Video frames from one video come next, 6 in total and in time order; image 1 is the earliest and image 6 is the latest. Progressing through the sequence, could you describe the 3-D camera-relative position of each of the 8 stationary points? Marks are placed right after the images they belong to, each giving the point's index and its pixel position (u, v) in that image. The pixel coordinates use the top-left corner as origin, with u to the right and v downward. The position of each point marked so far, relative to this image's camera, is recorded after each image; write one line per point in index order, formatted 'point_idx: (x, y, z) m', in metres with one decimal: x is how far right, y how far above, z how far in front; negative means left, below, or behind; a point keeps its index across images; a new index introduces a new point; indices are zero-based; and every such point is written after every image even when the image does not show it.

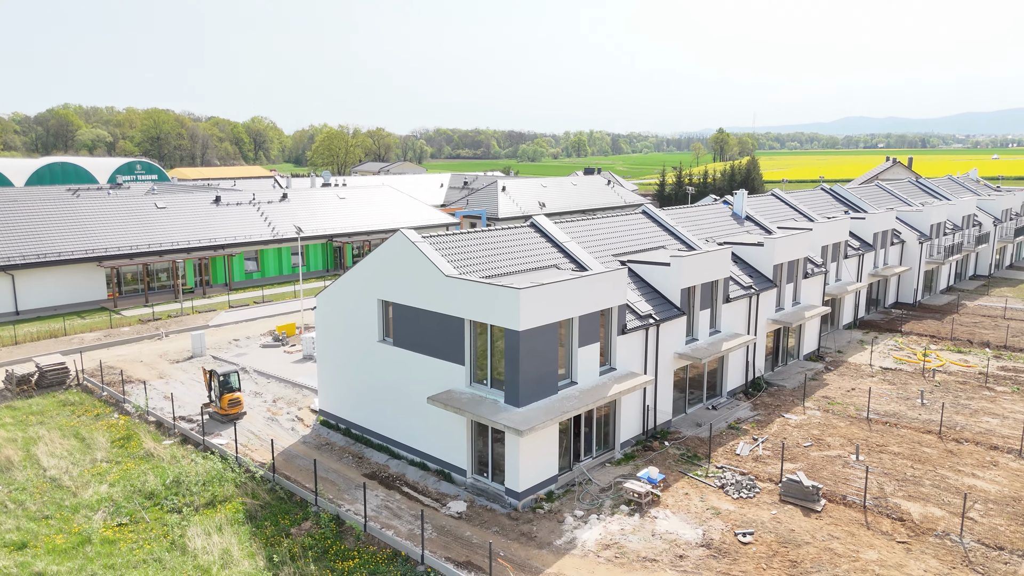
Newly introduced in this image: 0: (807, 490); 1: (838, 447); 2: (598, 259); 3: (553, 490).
0: (+5.5, -3.8, +13.6) m
1: (+7.3, -3.6, +16.4) m
2: (+2.0, +0.7, +17.2) m
3: (+0.8, -4.0, +14.3) m
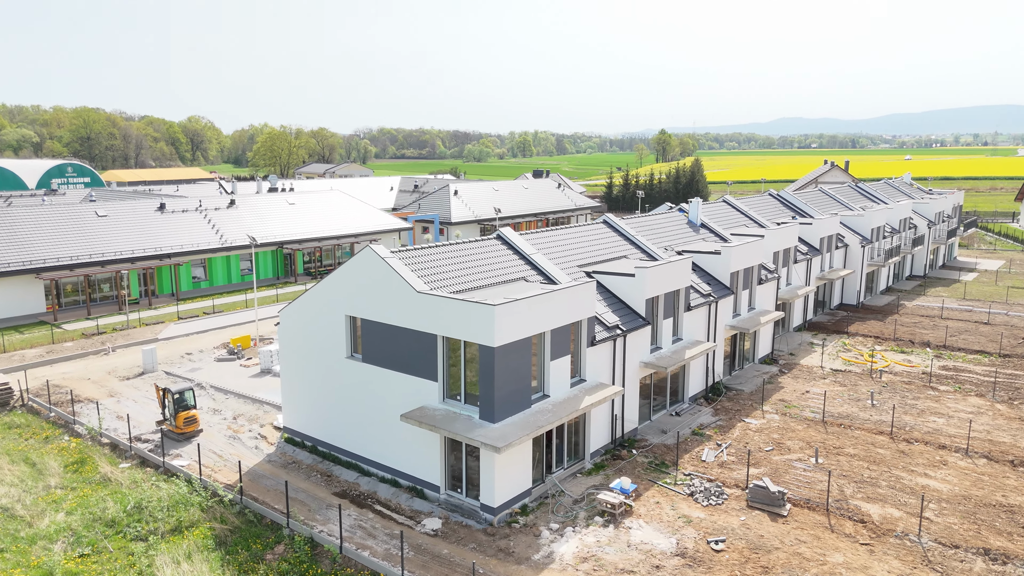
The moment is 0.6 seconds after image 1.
0: (+5.0, -4.0, +14.0) m
1: (+6.7, -3.8, +17.0) m
2: (+1.2, +0.4, +17.3) m
3: (+0.3, -4.2, +14.4) m
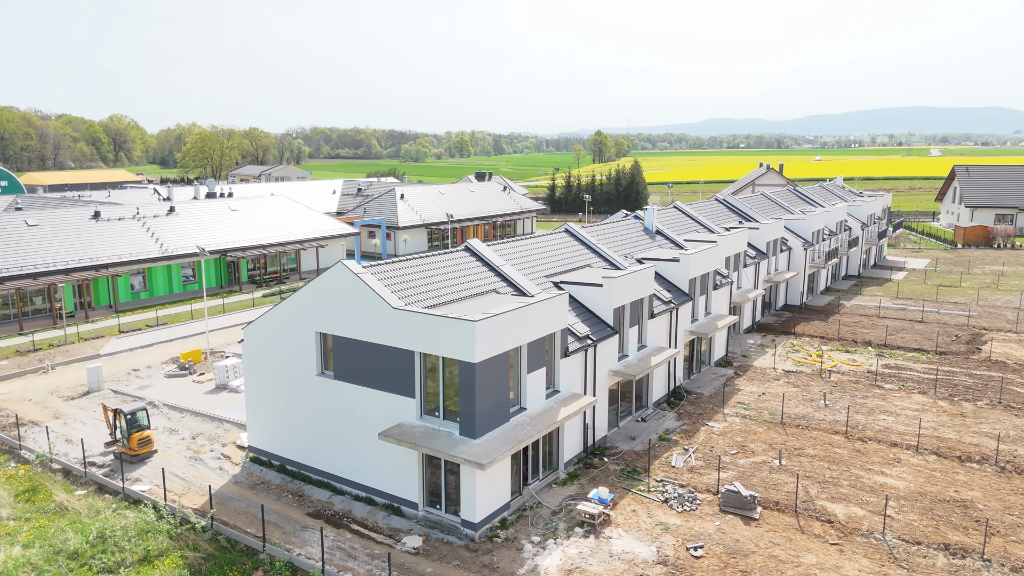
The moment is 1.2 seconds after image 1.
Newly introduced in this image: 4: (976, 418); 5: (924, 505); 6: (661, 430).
0: (+4.6, -4.2, +14.4) m
1: (+6.0, -4.0, +17.5) m
2: (+0.5, +0.1, +17.5) m
3: (-0.1, -4.5, +14.4) m
4: (+12.7, -3.6, +19.9) m
5: (+8.4, -4.4, +14.8) m
6: (+3.9, -3.7, +18.8) m
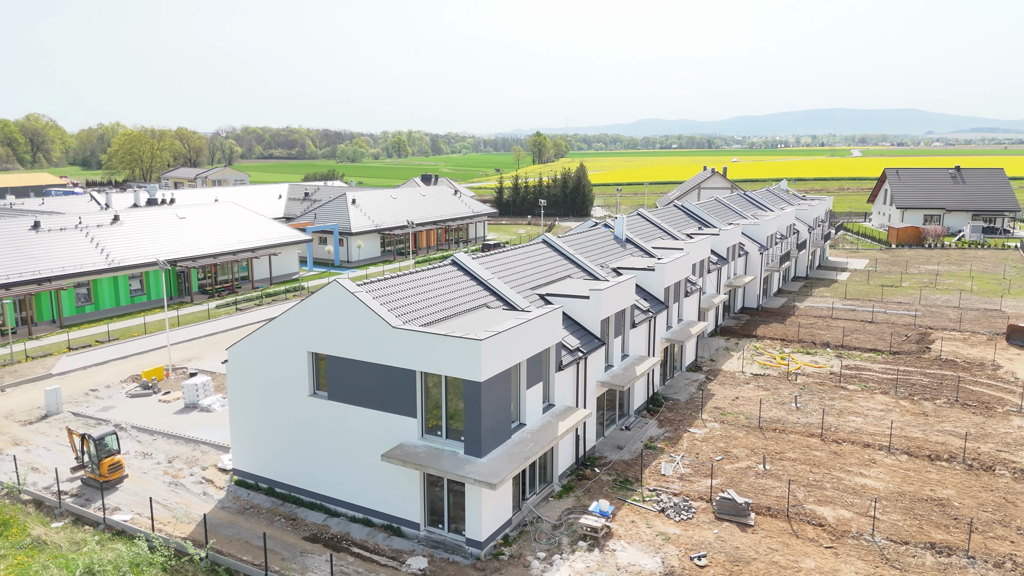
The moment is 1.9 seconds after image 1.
0: (+4.6, -4.4, +14.8) m
1: (+5.8, -4.2, +18.0) m
2: (+0.2, -0.2, +17.5) m
3: (-0.1, -4.8, +14.4) m
4: (+12.2, -3.7, +20.9) m
5: (+8.4, -4.6, +15.5) m
6: (+3.5, -3.9, +19.2) m
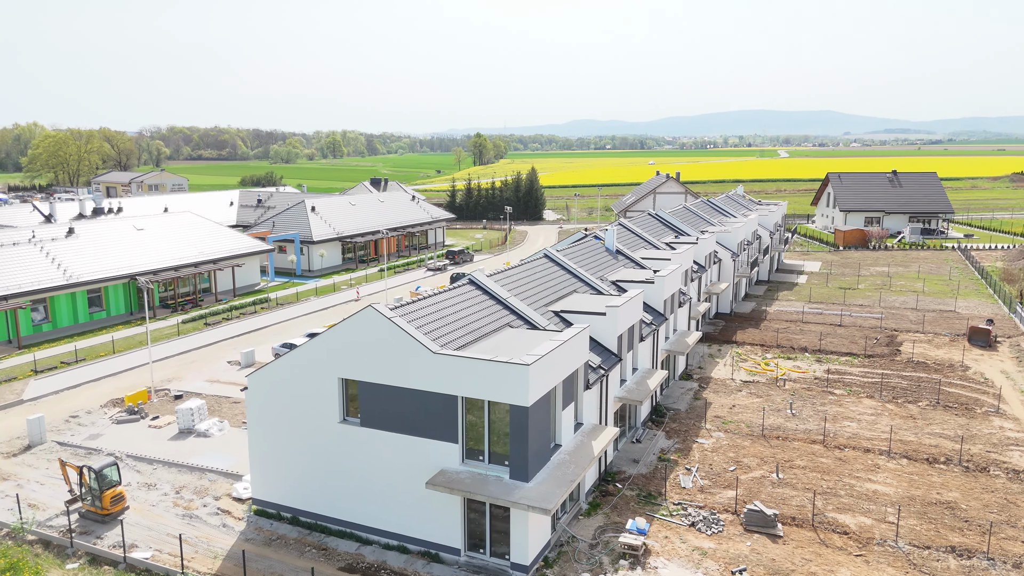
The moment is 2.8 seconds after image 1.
0: (+5.4, -4.8, +15.2) m
1: (+6.2, -4.6, +18.5) m
2: (+0.7, -0.6, +17.6) m
3: (+0.7, -5.3, +14.4) m
4: (+12.4, -4.0, +21.9) m
5: (+9.0, -4.9, +16.2) m
6: (+3.9, -4.3, +19.5) m
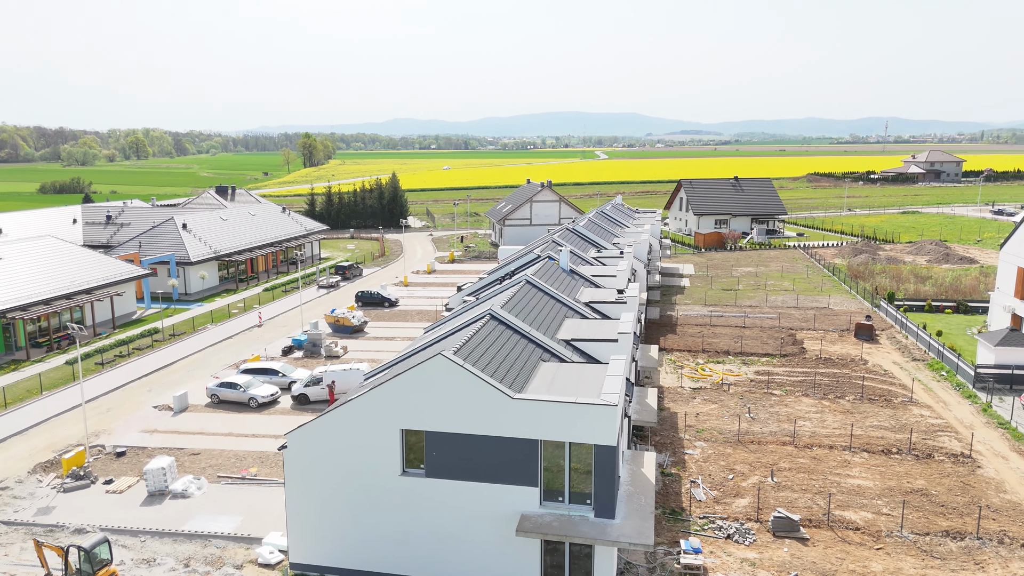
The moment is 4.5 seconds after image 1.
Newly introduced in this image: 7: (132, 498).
0: (+6.4, -5.4, +16.7) m
1: (+6.6, -5.1, +20.0) m
2: (+1.2, -1.4, +17.9) m
3: (+2.1, -6.0, +14.8) m
4: (+11.8, -4.3, +24.8) m
5: (+9.8, -5.3, +18.4) m
6: (+4.1, -5.0, +20.4) m
7: (-10.0, -5.5, +19.0) m
